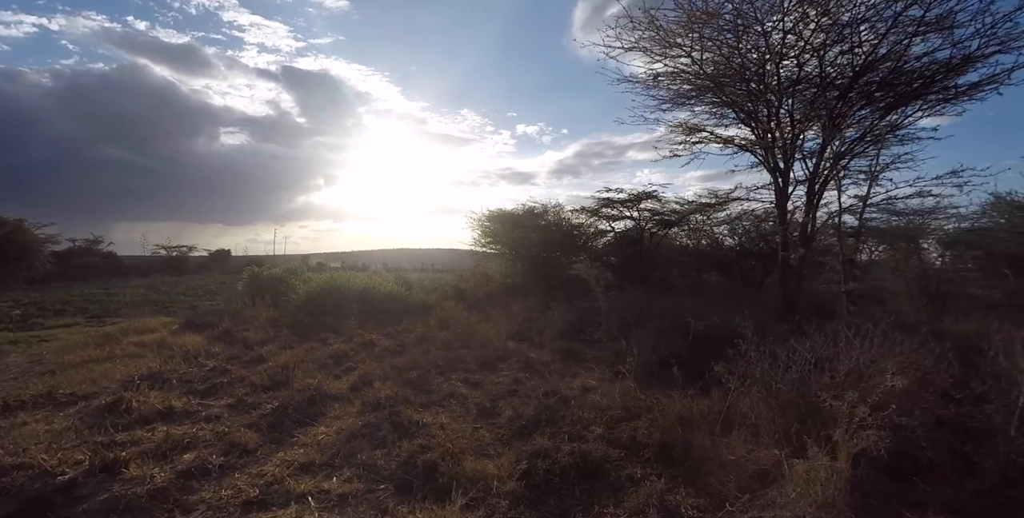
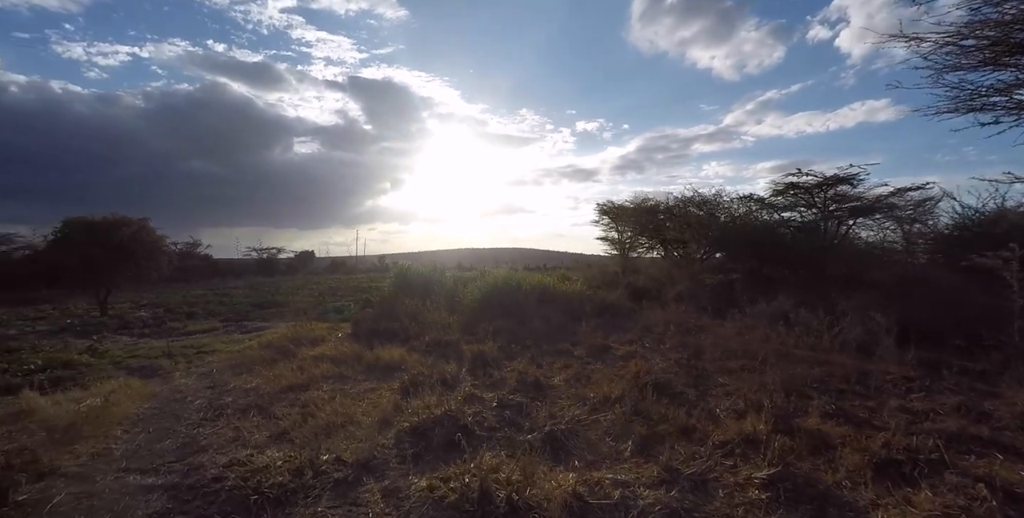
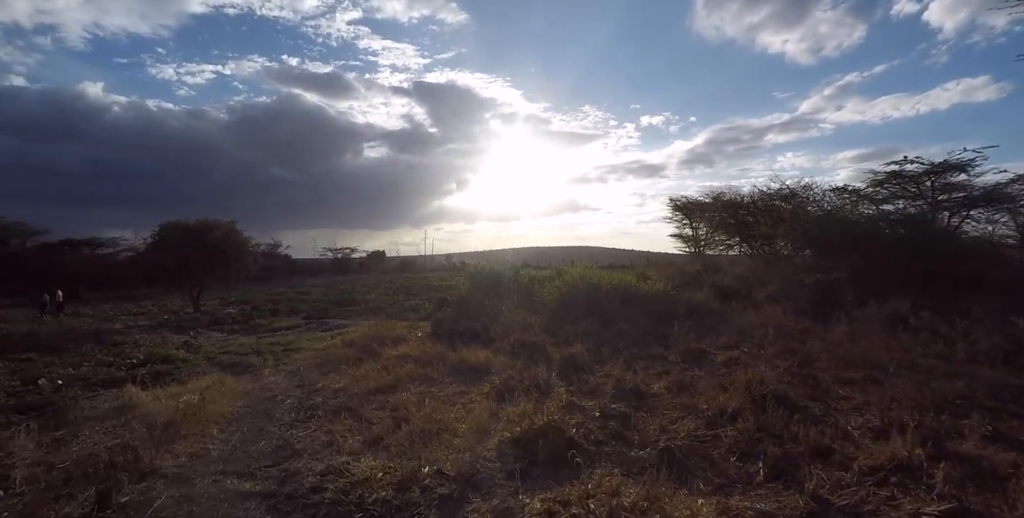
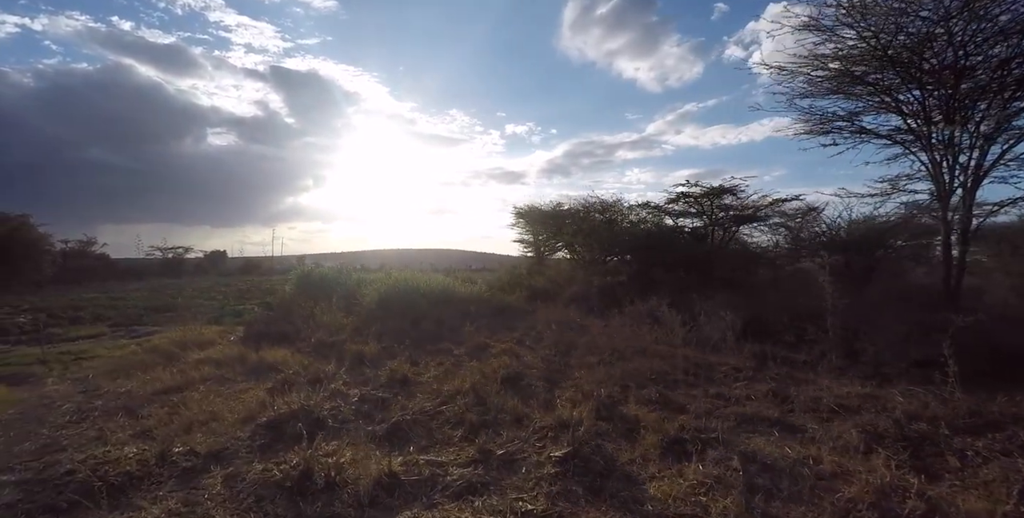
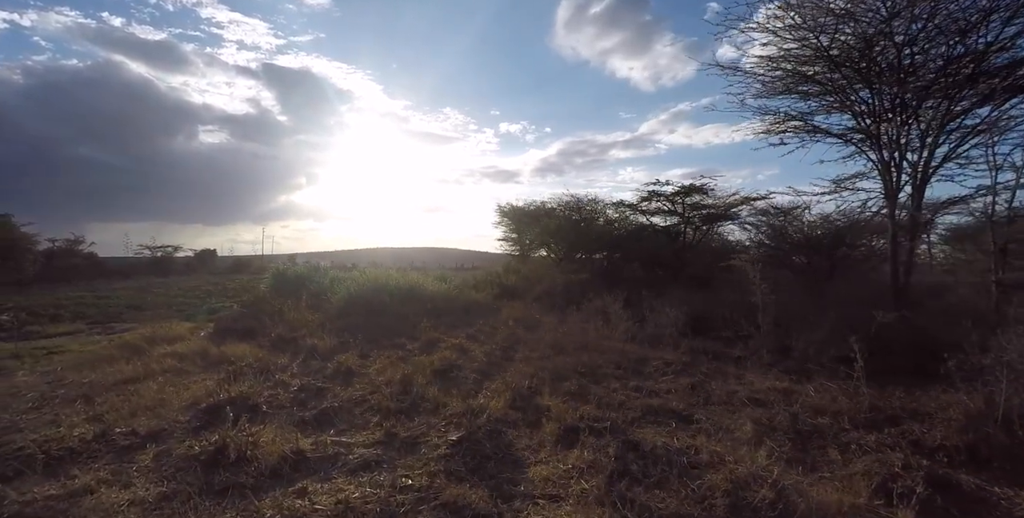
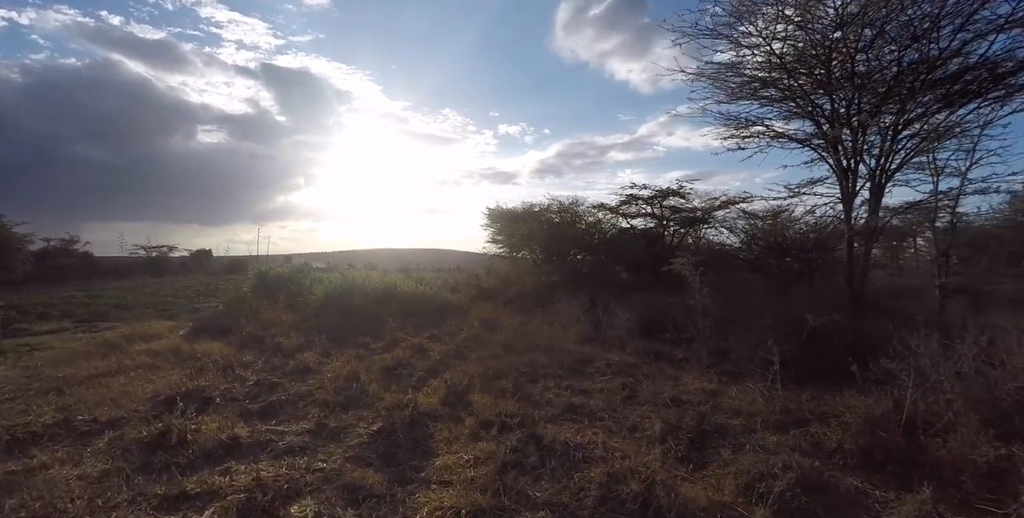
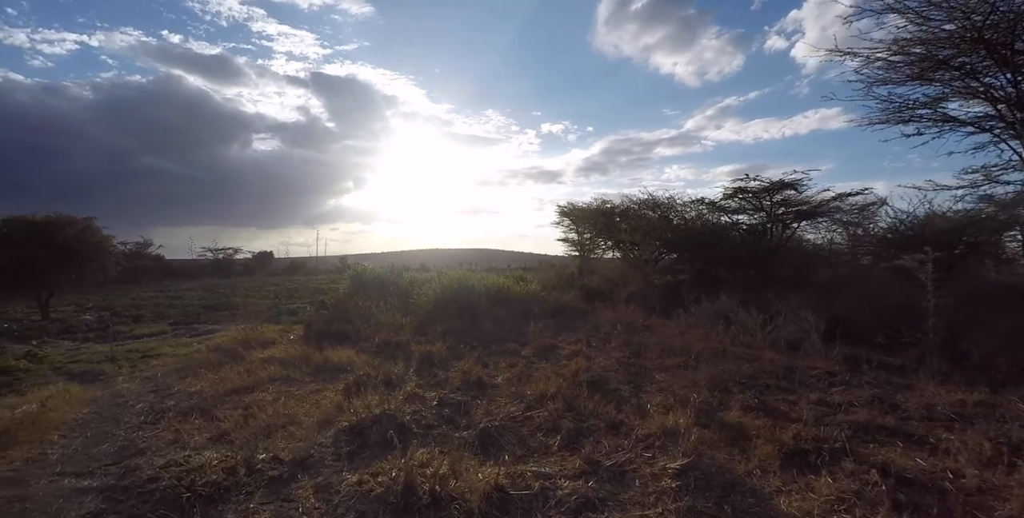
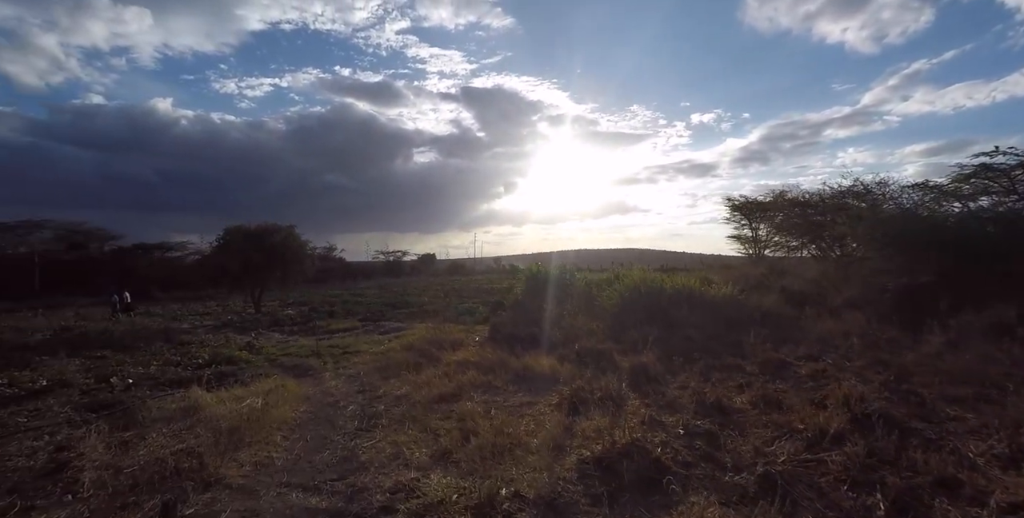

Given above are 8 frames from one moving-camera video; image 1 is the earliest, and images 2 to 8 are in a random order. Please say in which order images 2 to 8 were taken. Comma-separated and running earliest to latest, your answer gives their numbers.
6, 5, 4, 7, 2, 3, 8
